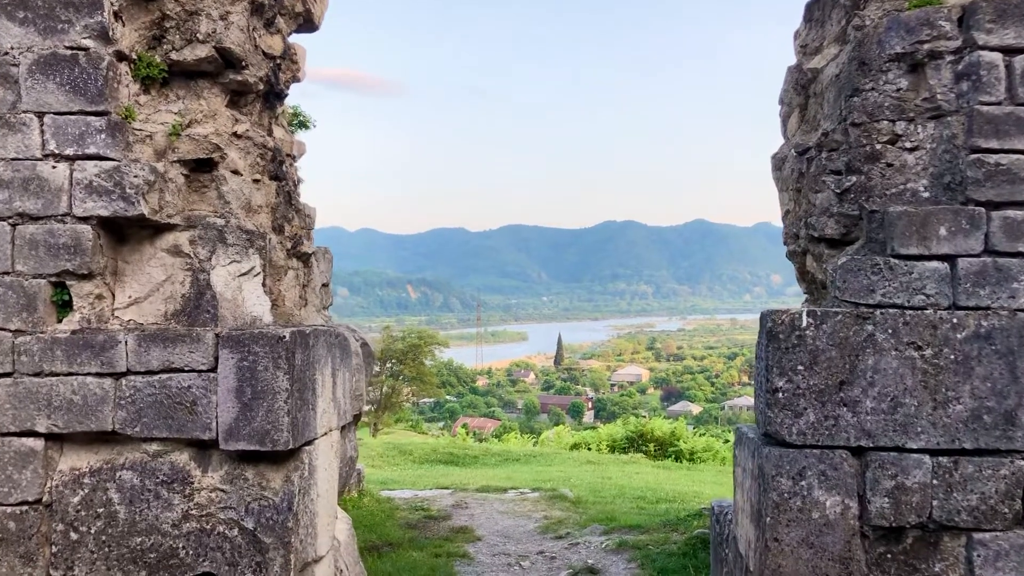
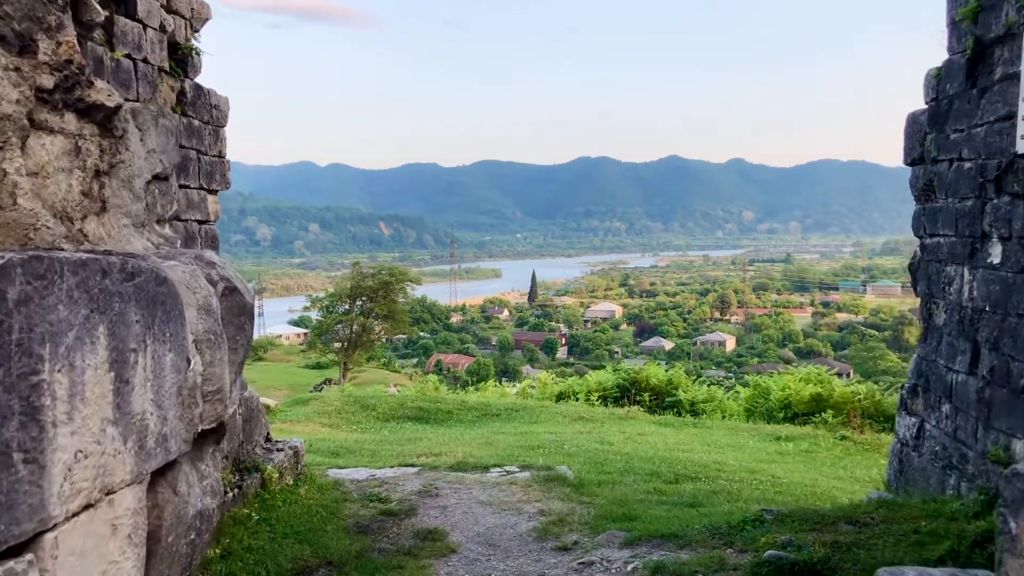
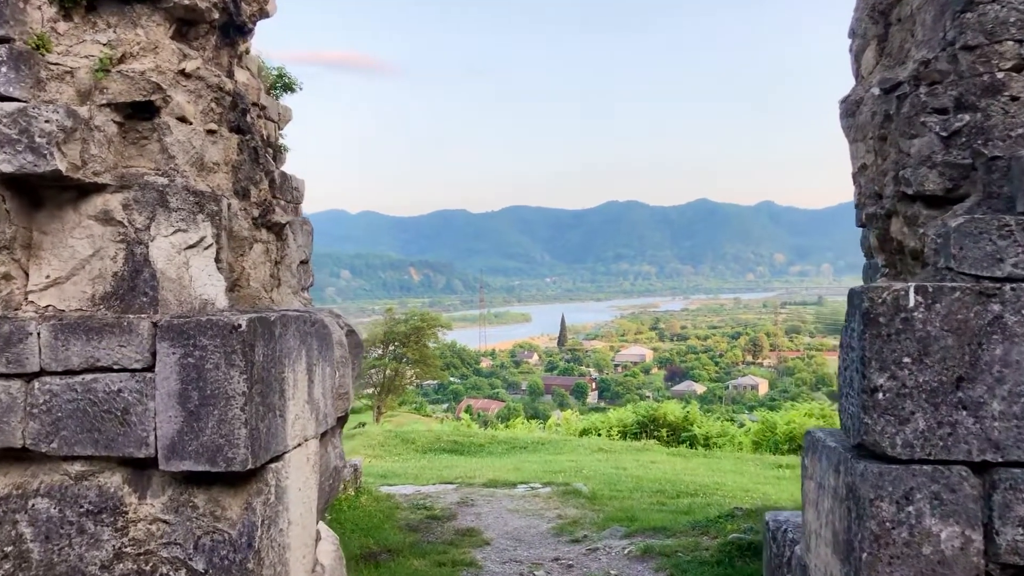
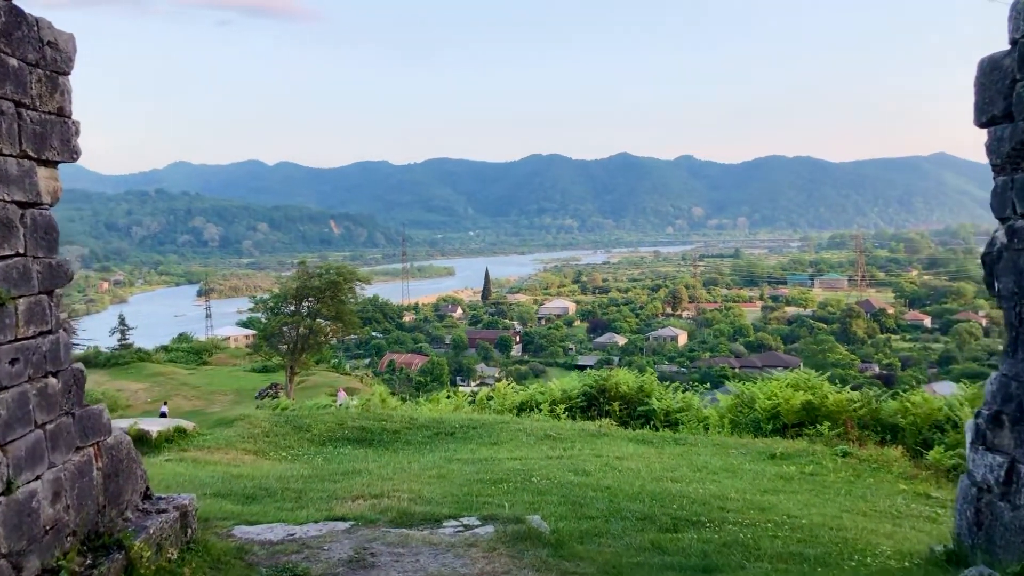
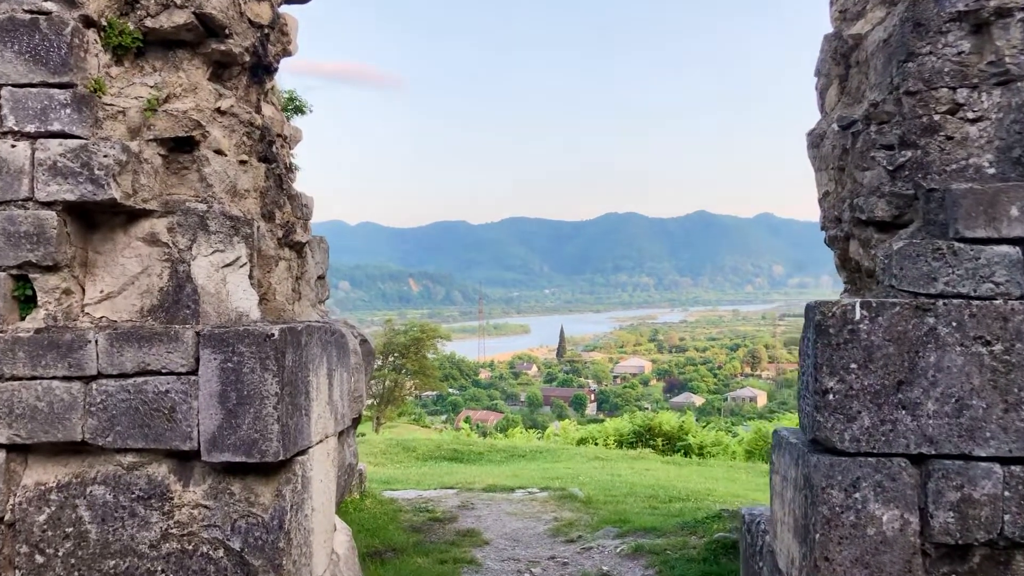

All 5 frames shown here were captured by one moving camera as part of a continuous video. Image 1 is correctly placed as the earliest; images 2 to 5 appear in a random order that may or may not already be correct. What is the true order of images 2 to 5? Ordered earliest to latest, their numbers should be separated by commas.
5, 3, 2, 4
